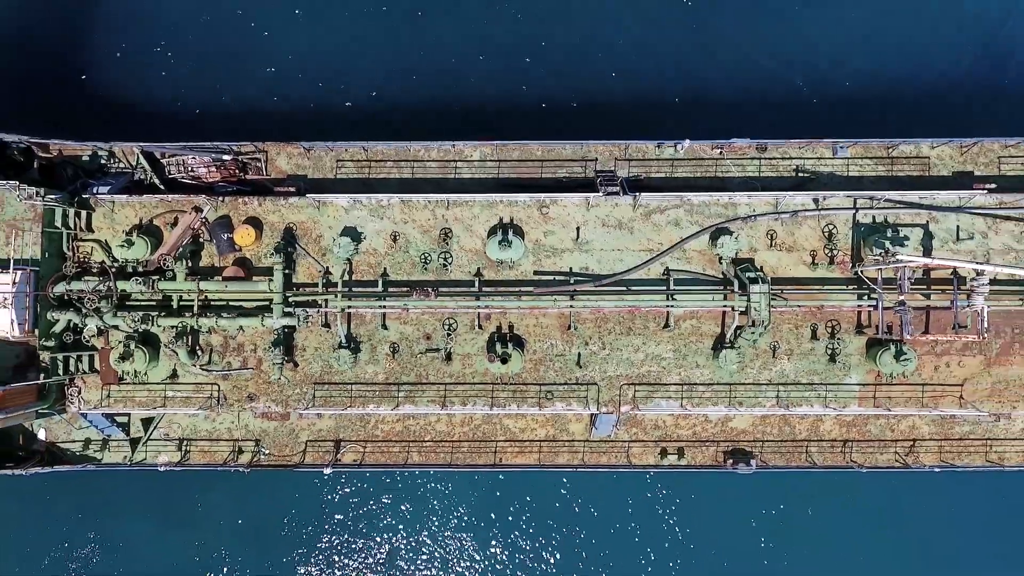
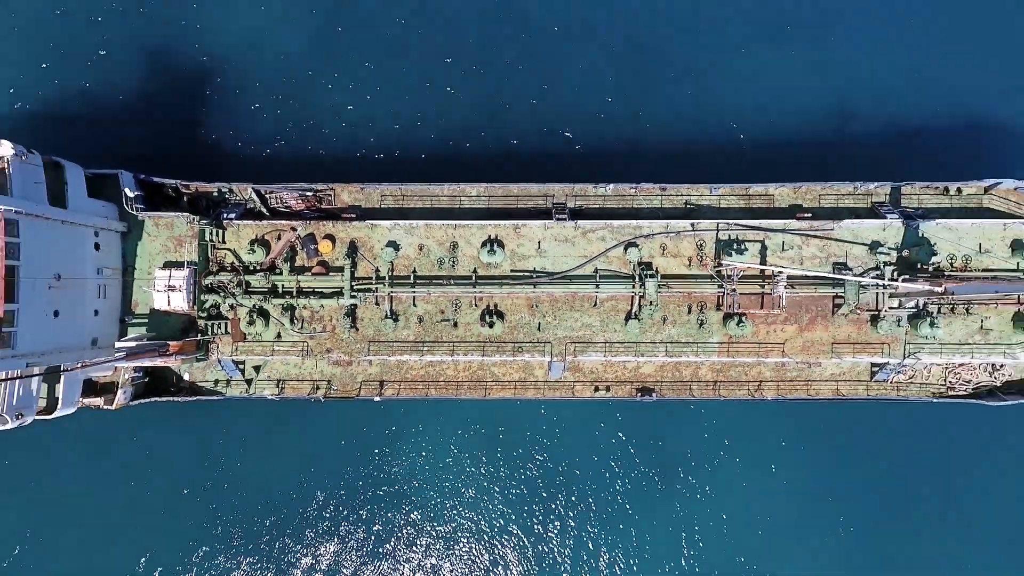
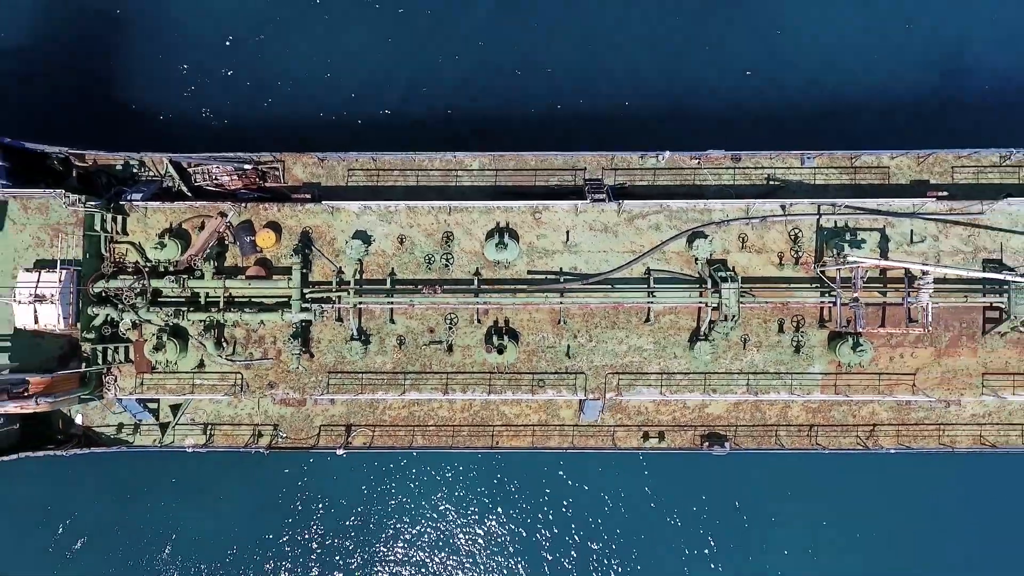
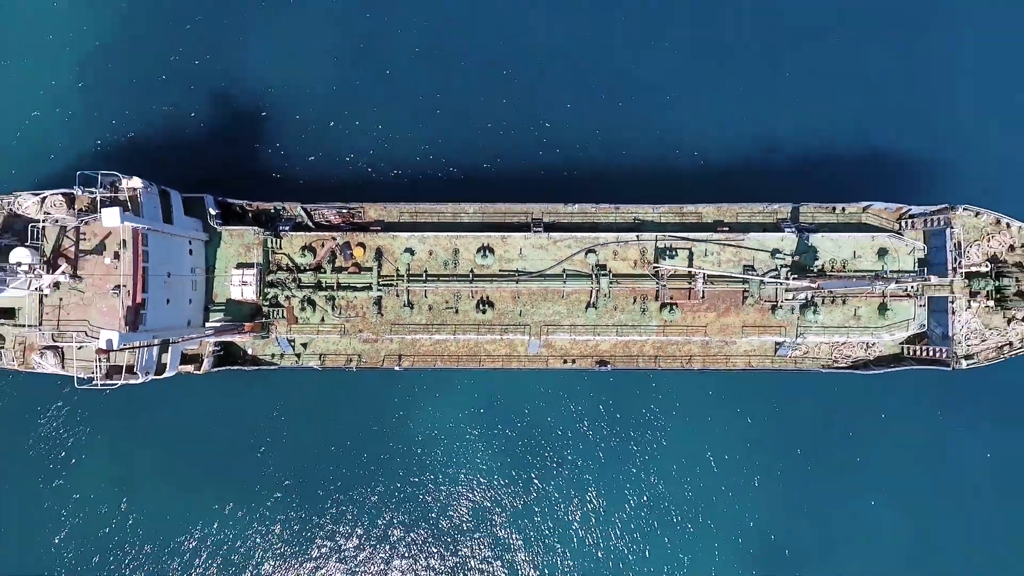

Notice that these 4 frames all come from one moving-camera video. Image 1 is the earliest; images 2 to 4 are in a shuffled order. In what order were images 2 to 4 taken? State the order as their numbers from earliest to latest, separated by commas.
3, 2, 4
